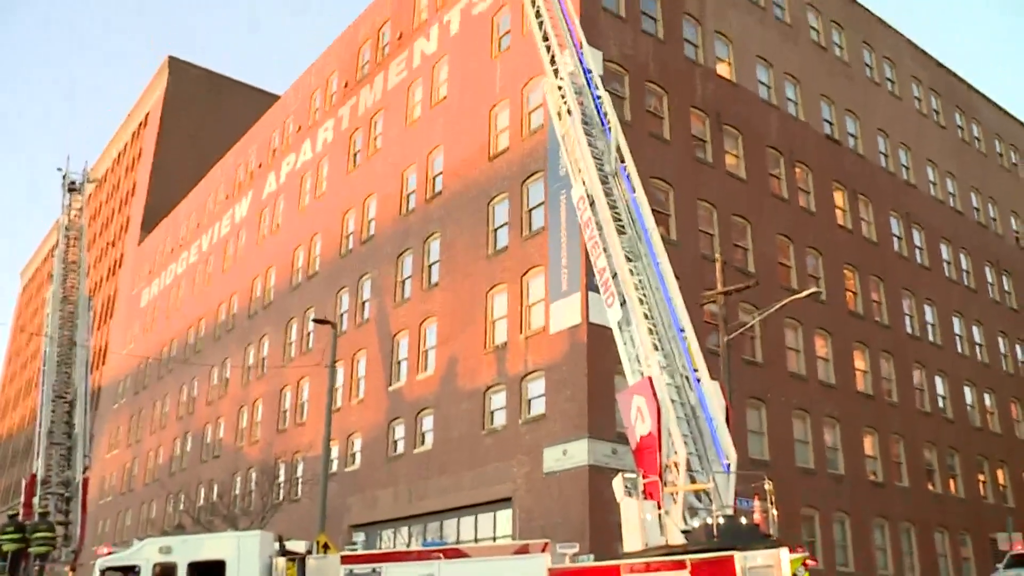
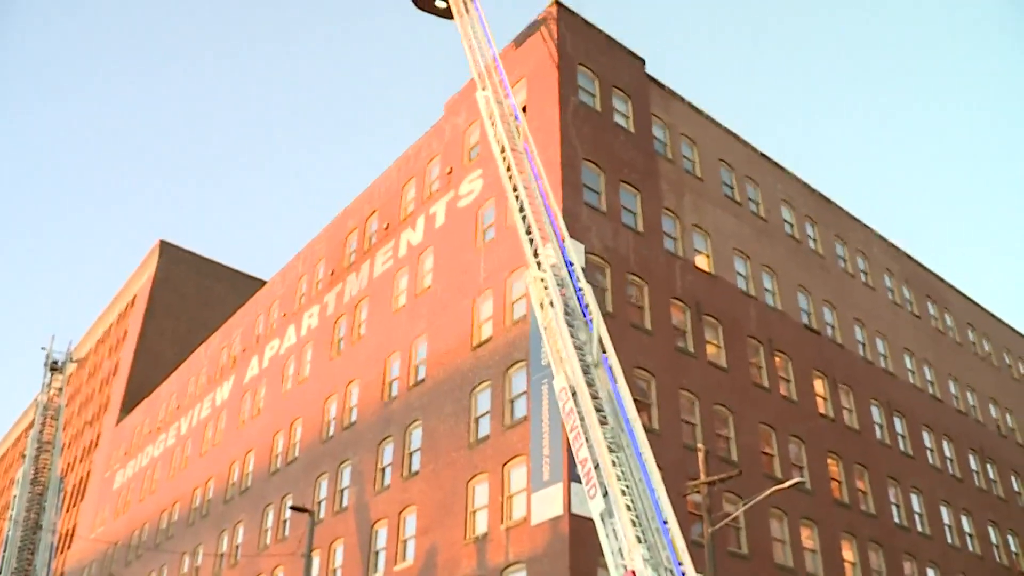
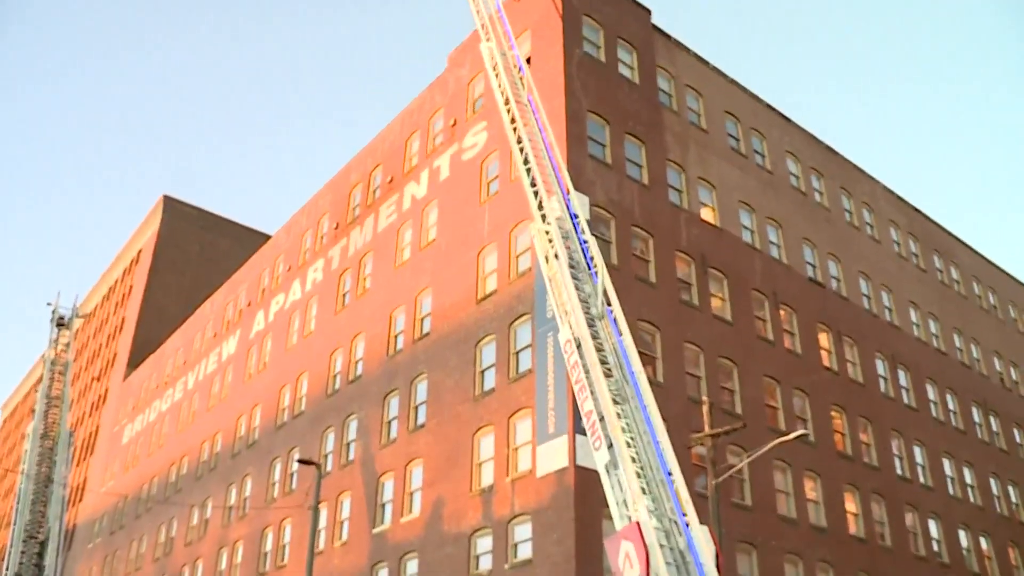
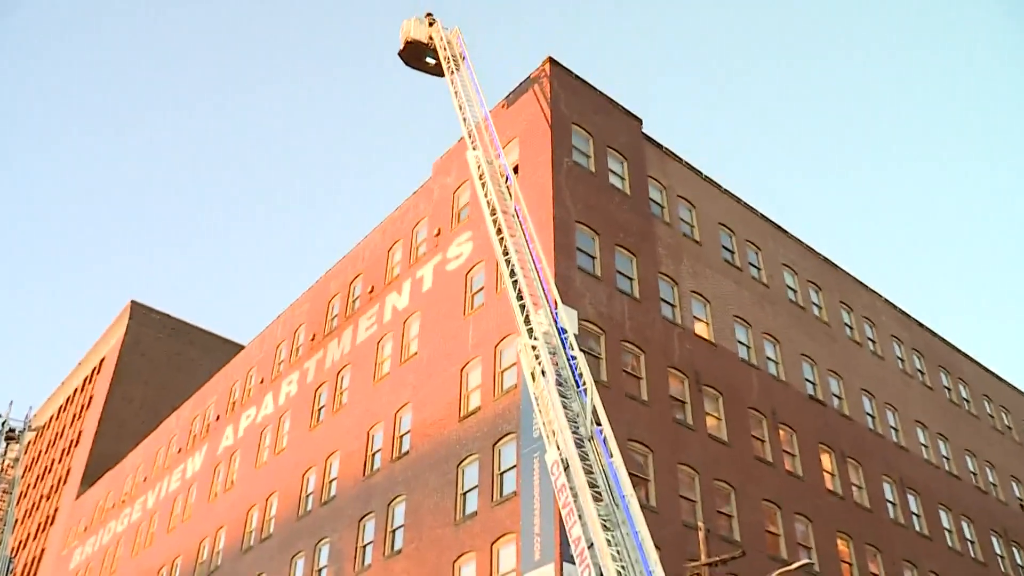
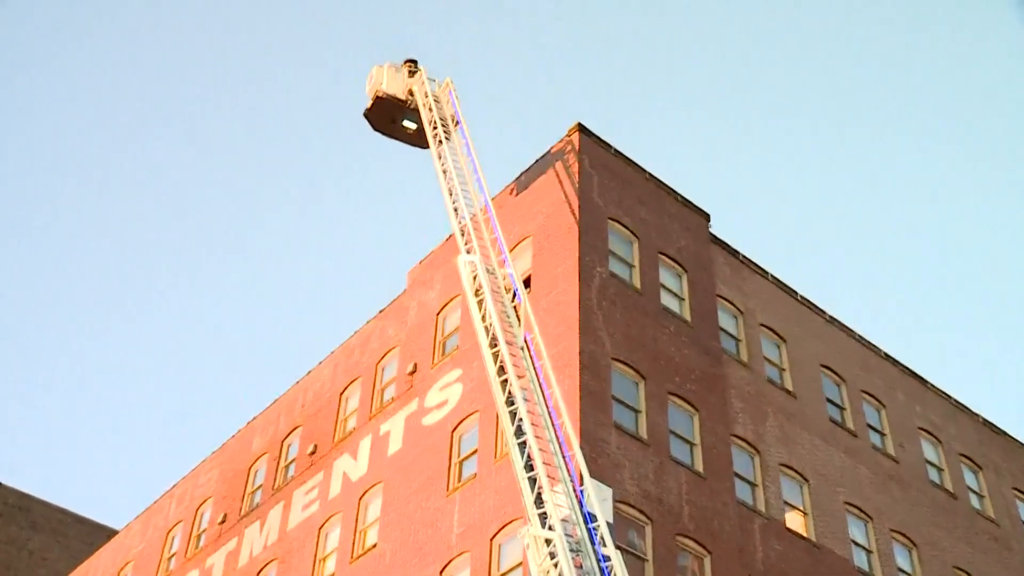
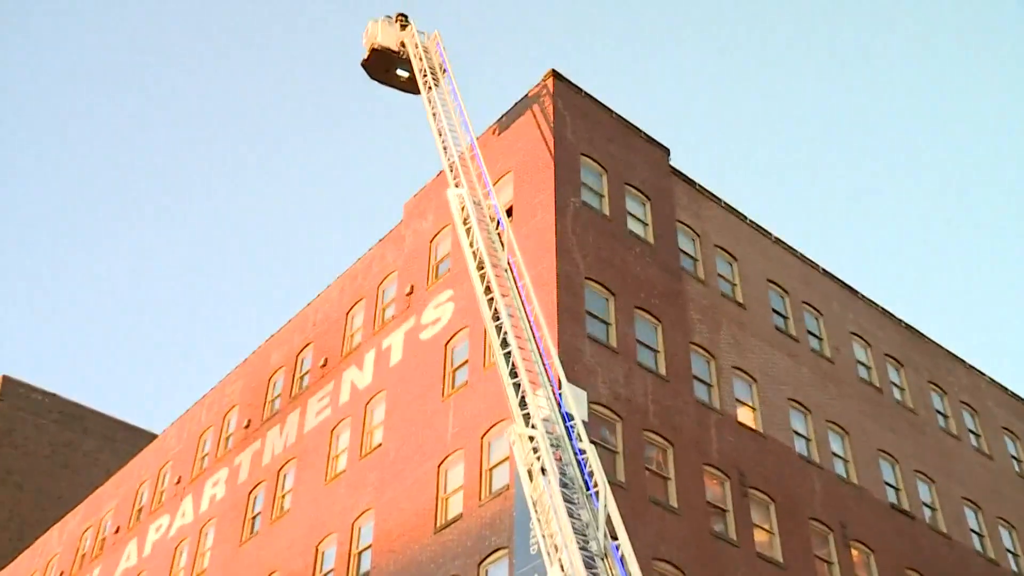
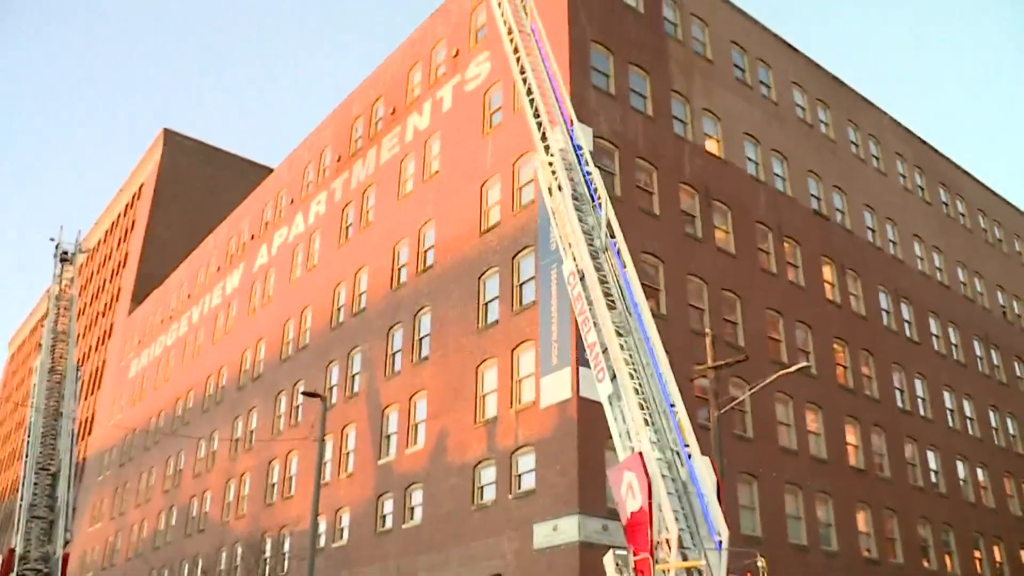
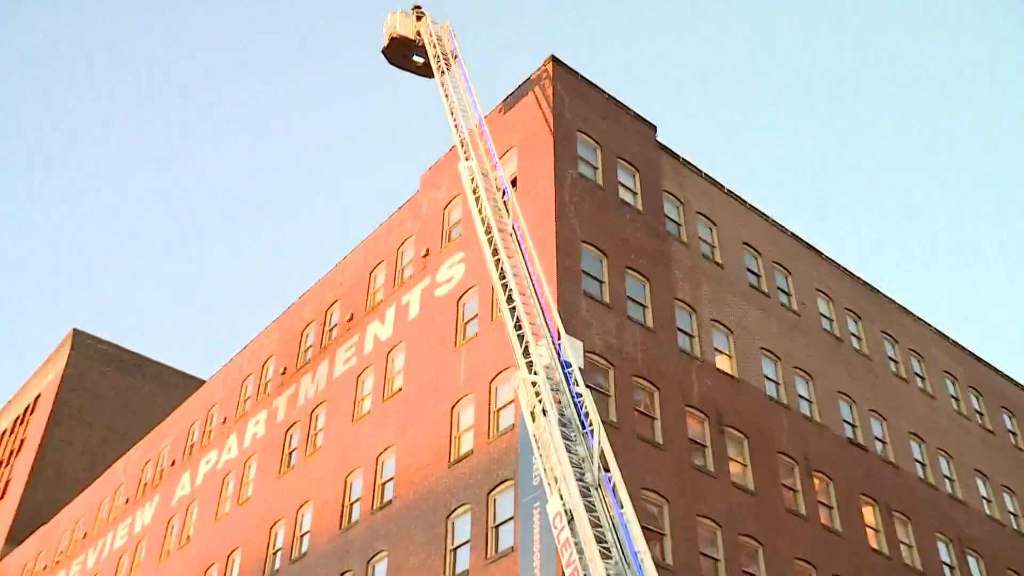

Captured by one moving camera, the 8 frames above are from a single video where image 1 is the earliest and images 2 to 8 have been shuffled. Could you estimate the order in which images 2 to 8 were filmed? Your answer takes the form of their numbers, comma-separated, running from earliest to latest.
7, 3, 2, 4, 8, 6, 5
